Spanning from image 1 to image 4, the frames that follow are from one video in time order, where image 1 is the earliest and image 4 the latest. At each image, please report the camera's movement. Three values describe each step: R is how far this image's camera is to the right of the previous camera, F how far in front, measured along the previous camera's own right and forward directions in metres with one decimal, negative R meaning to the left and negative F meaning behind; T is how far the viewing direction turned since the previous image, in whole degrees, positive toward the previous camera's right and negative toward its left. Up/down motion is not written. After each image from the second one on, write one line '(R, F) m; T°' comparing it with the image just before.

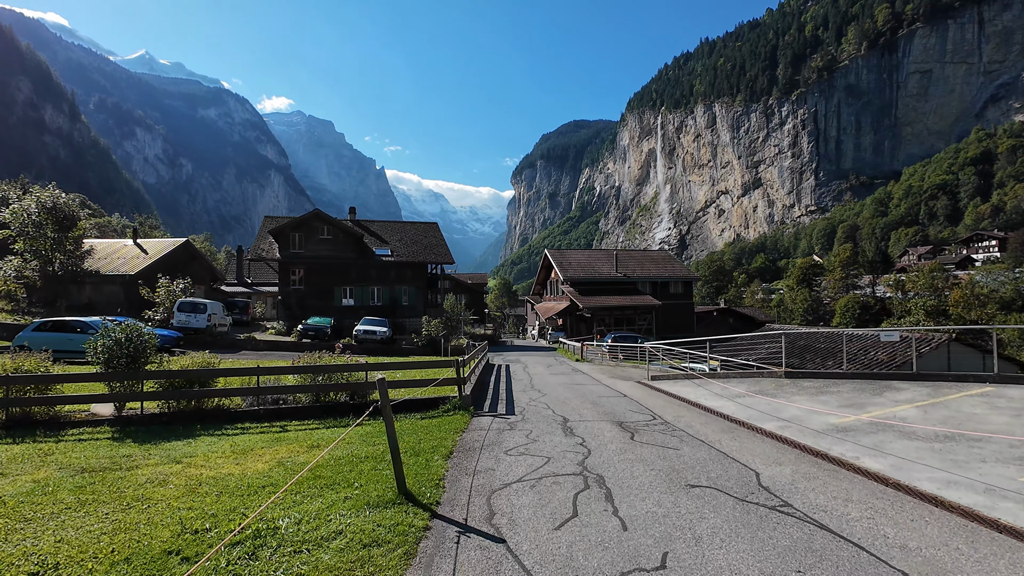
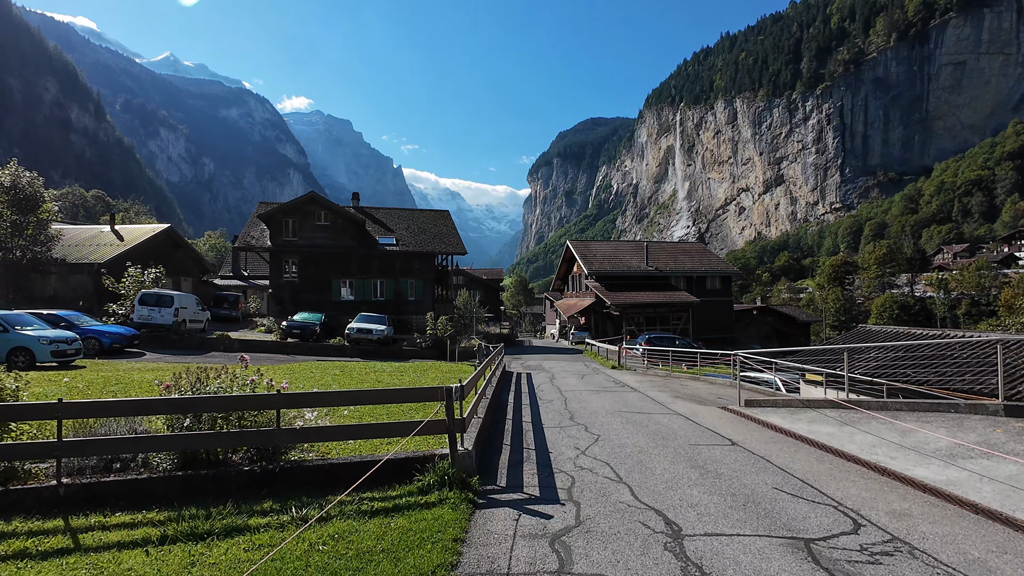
(-0.2, +4.0) m; -2°
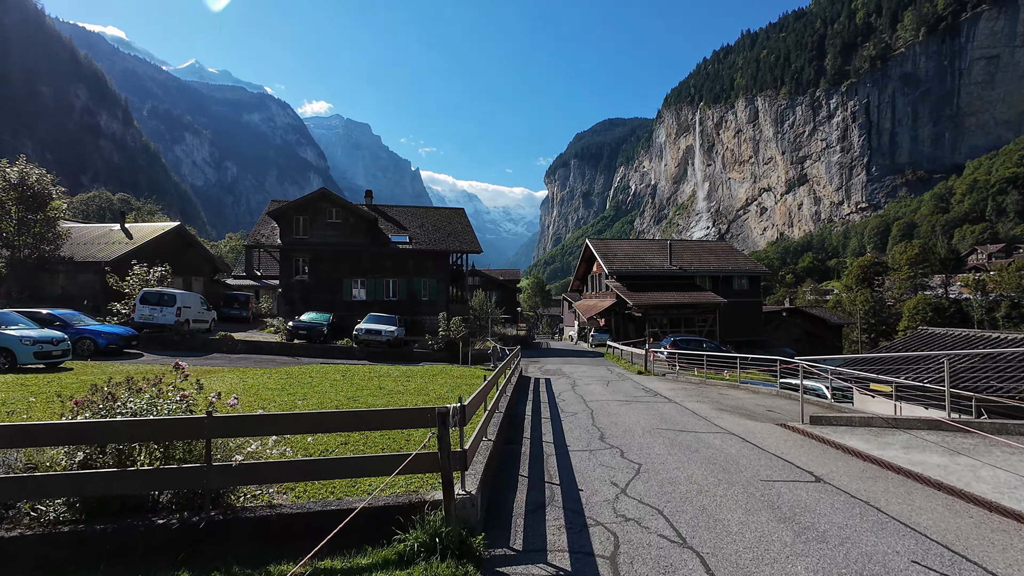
(0.0, +1.3) m; -2°
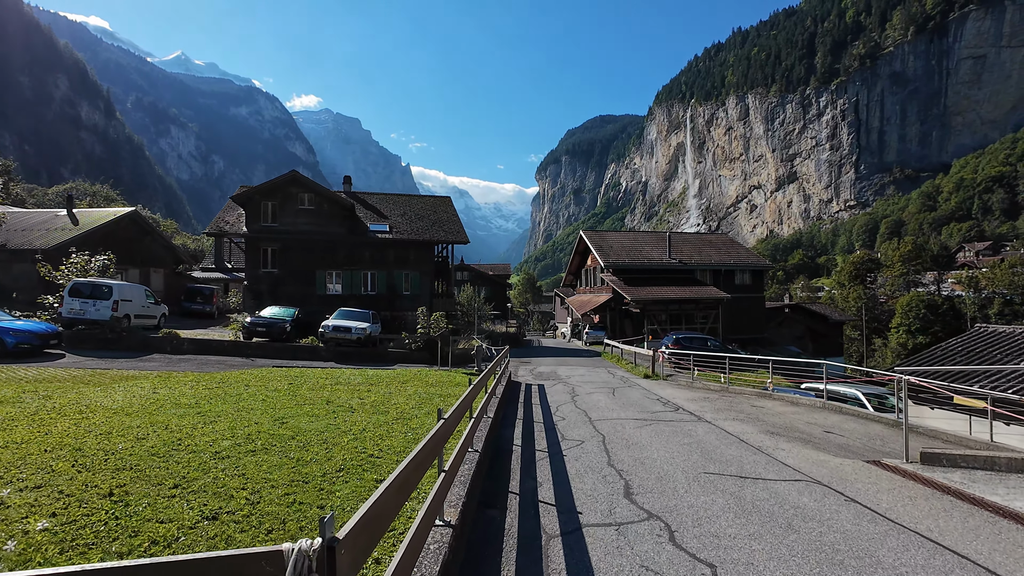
(+0.1, +2.3) m; +1°
